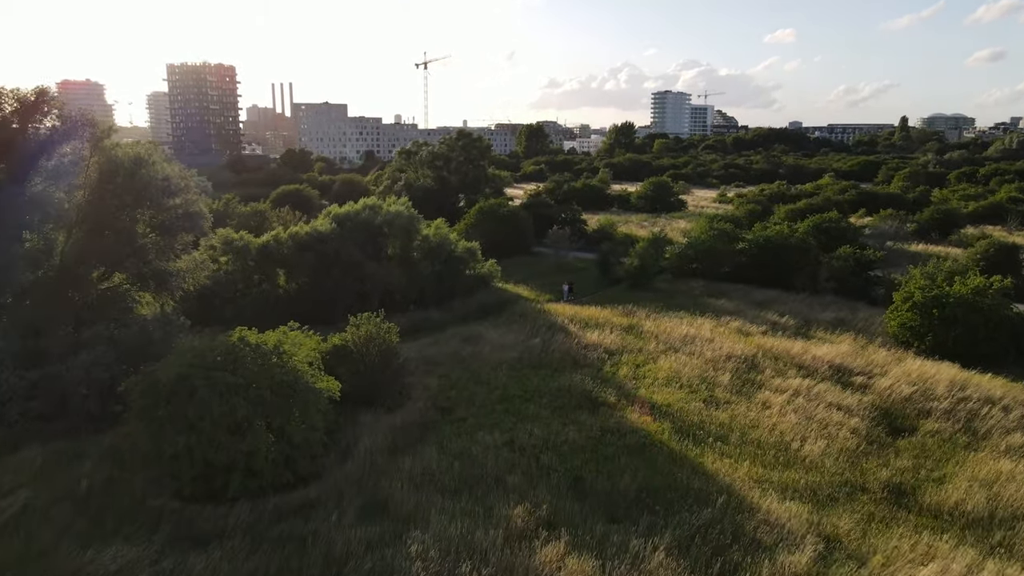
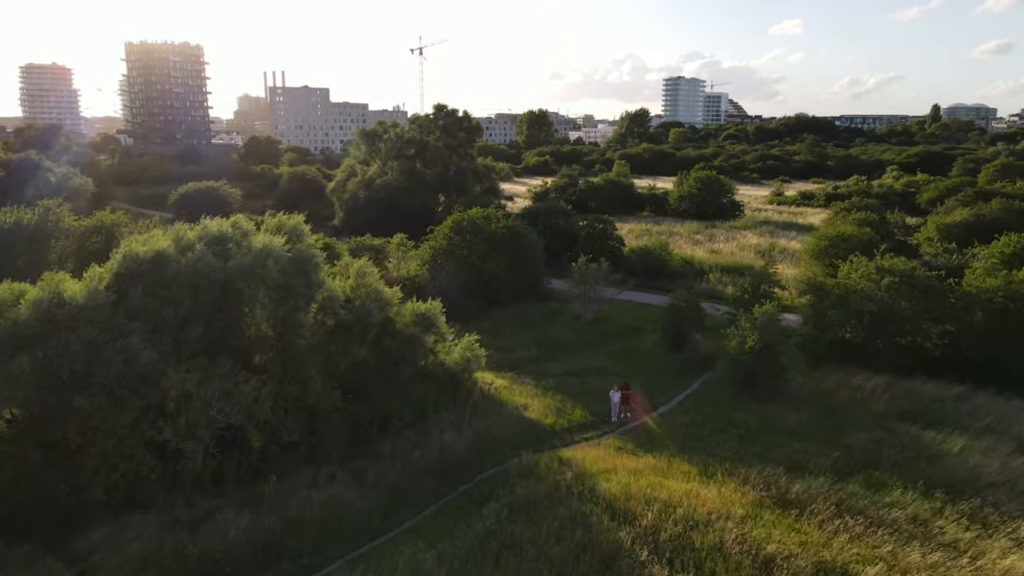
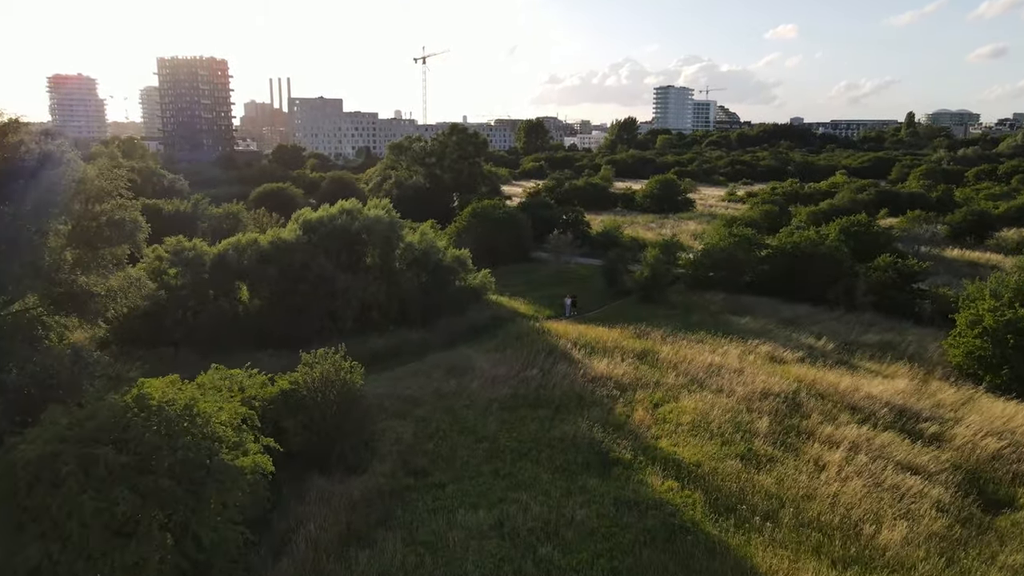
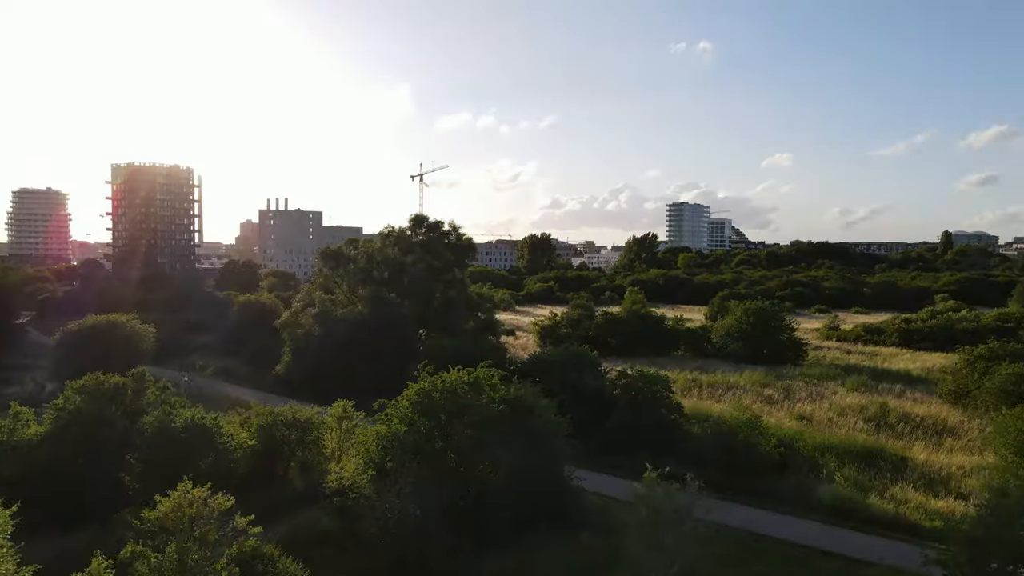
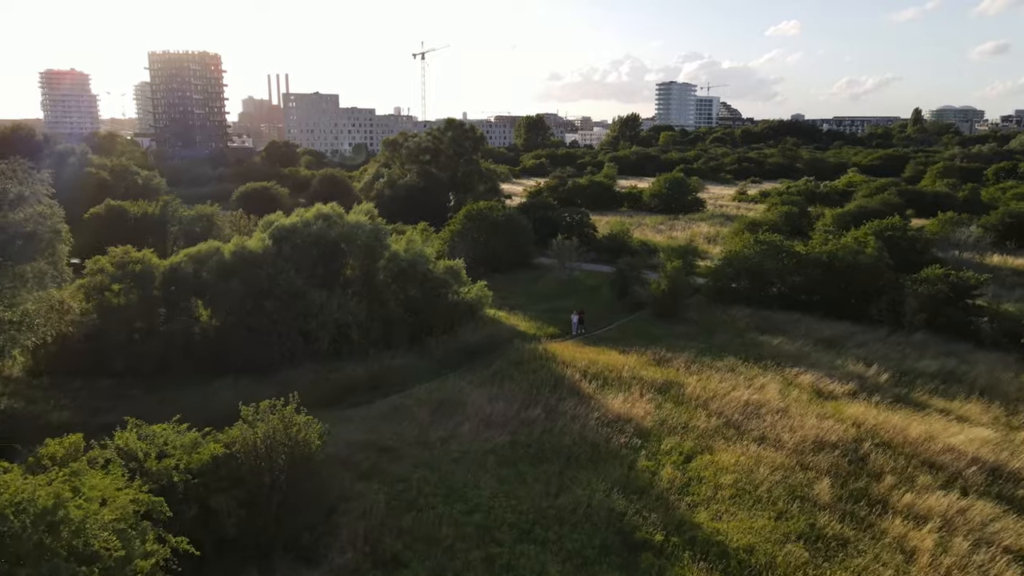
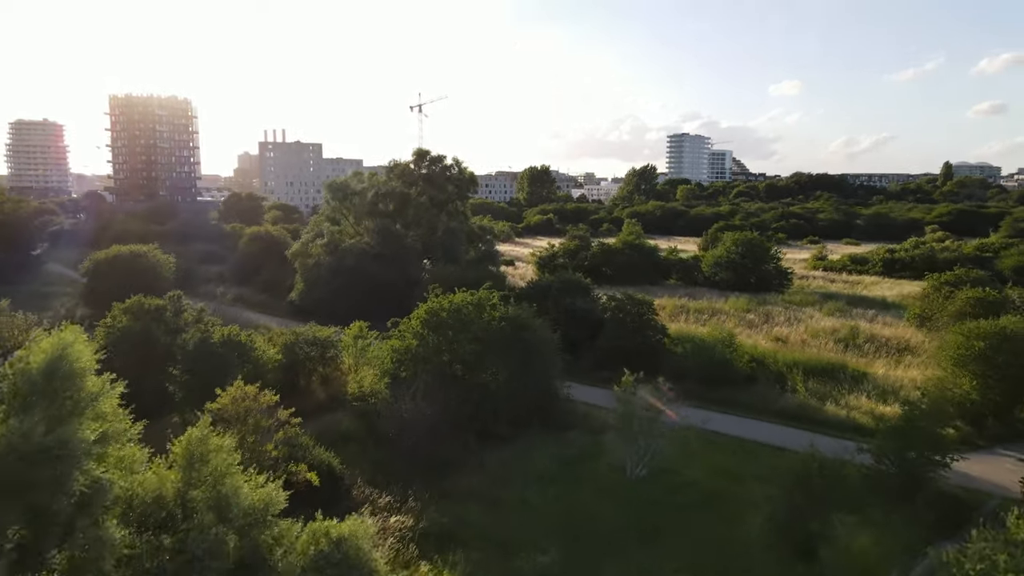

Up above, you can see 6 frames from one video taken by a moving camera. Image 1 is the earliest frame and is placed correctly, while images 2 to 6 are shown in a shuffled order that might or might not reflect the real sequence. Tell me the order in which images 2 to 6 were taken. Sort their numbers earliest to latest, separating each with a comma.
3, 5, 2, 6, 4
